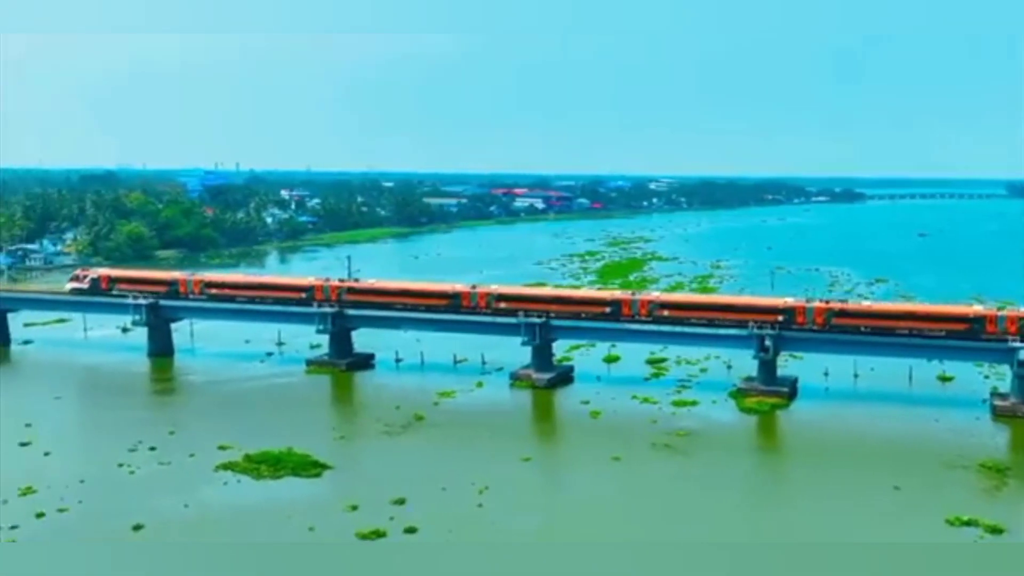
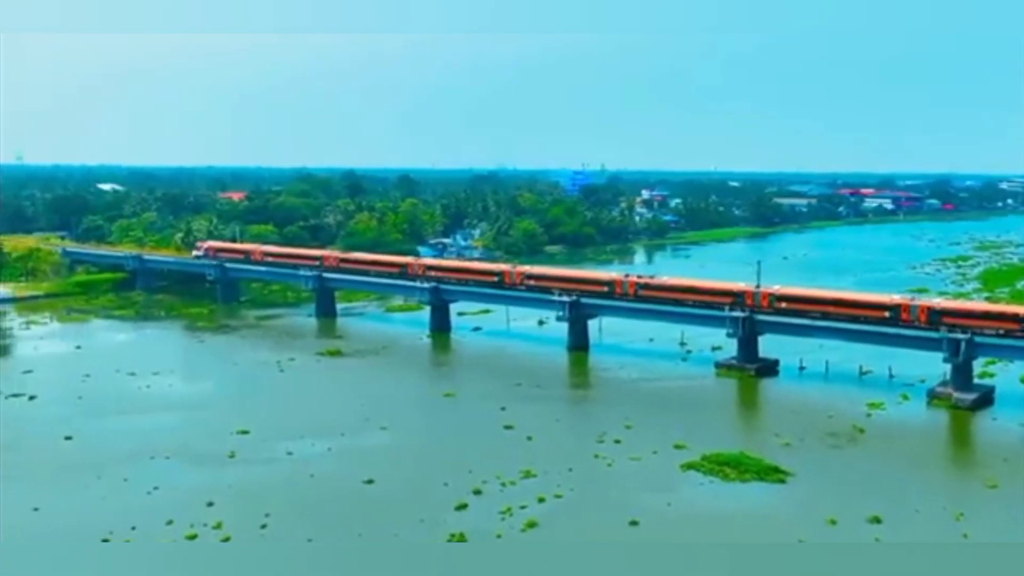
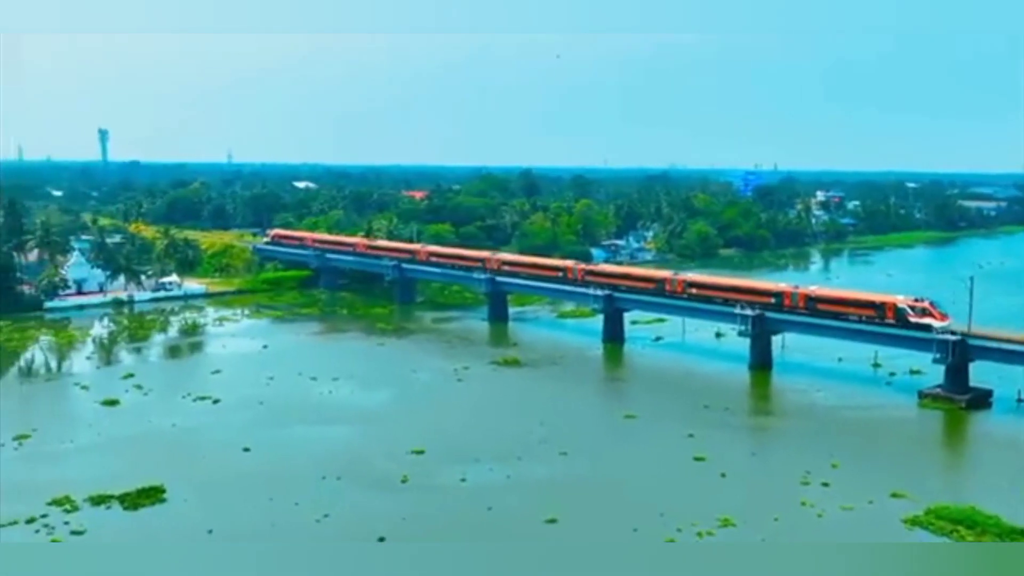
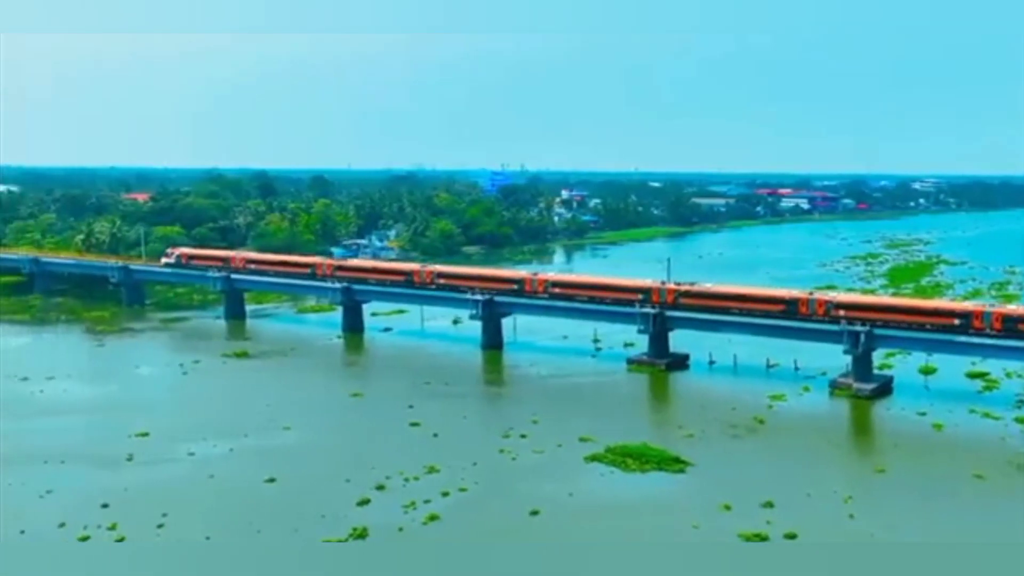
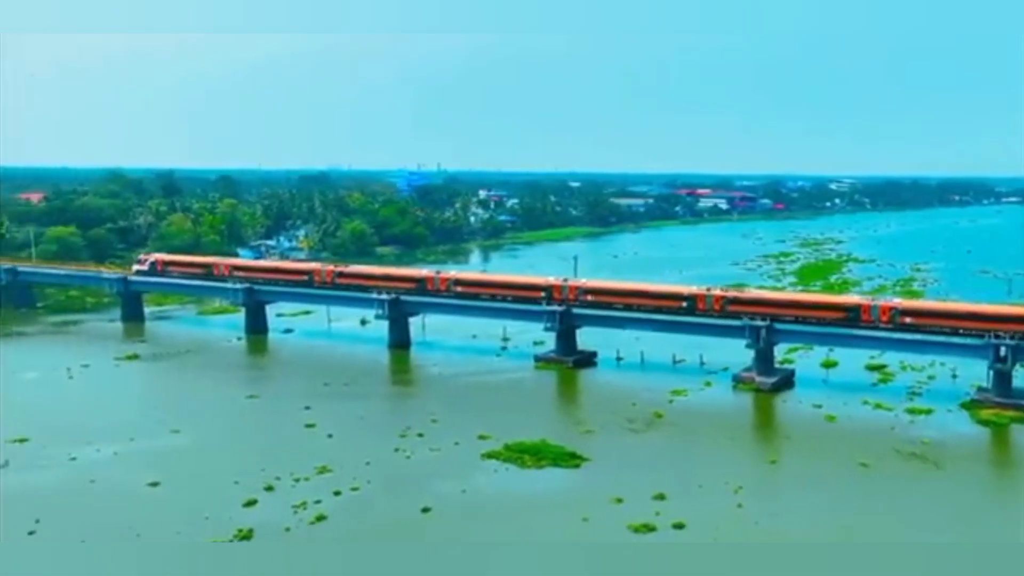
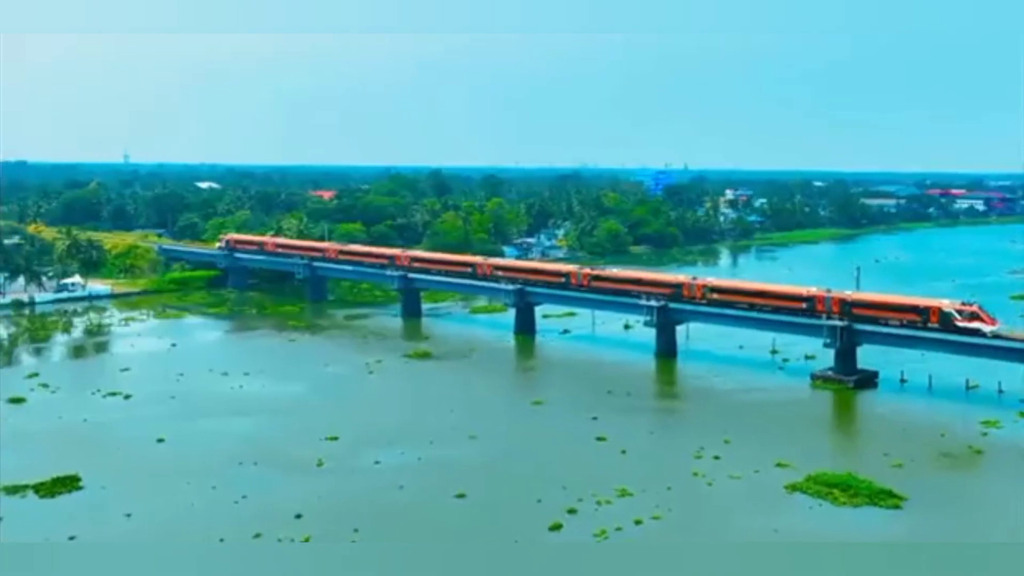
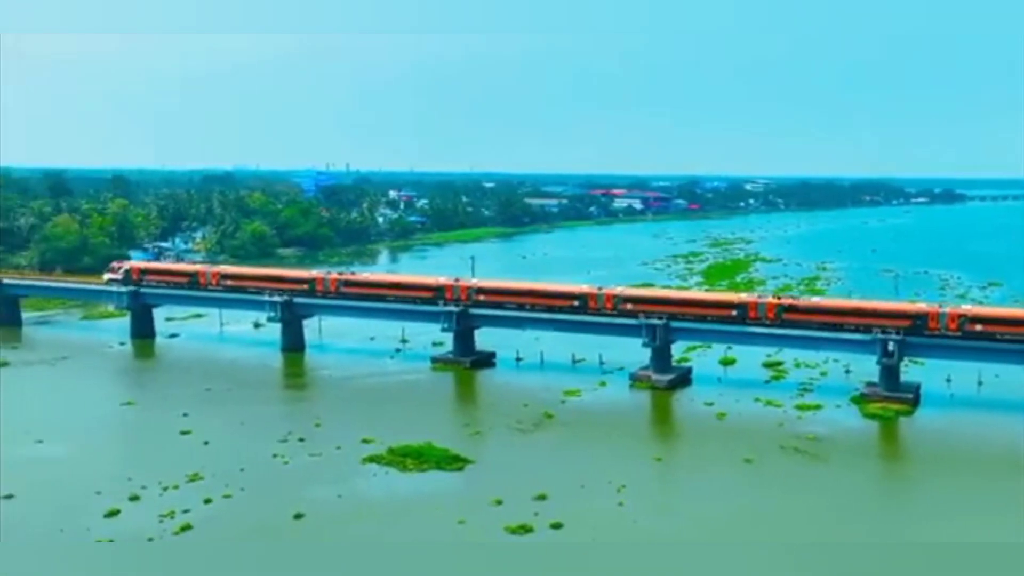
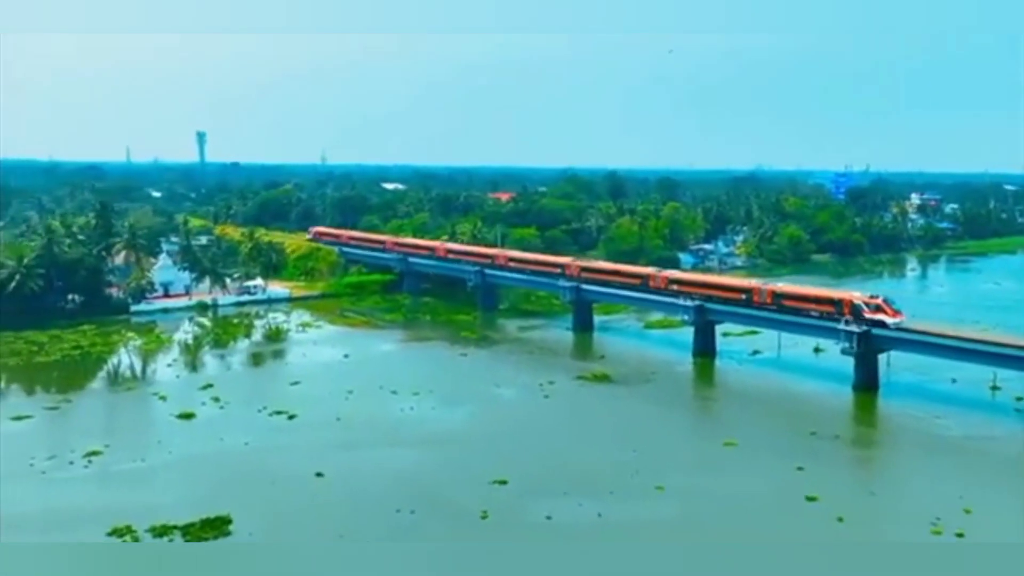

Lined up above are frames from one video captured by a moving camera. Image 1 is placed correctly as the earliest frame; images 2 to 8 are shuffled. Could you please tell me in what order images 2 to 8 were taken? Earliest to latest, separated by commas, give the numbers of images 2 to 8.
7, 5, 4, 2, 6, 3, 8
